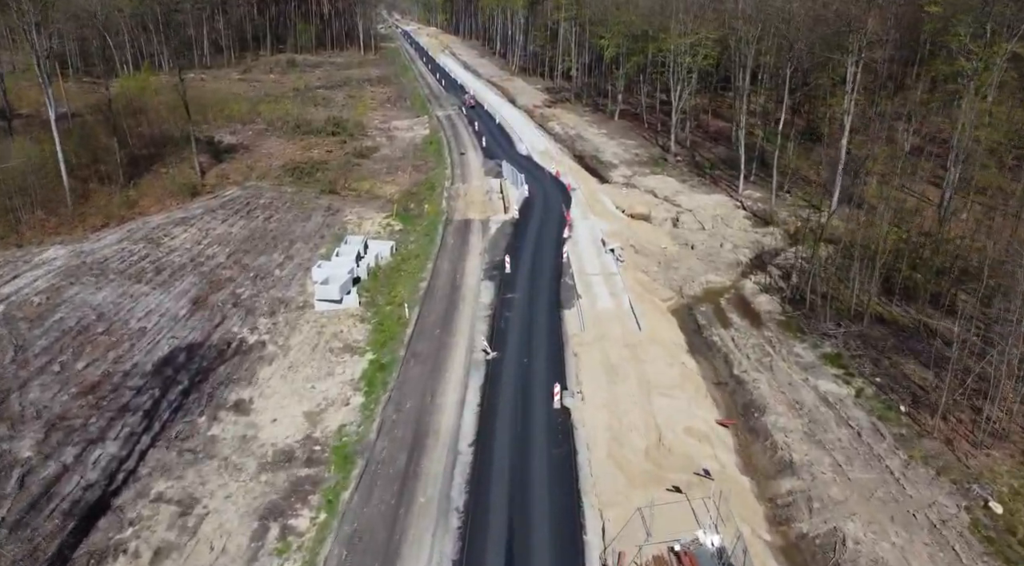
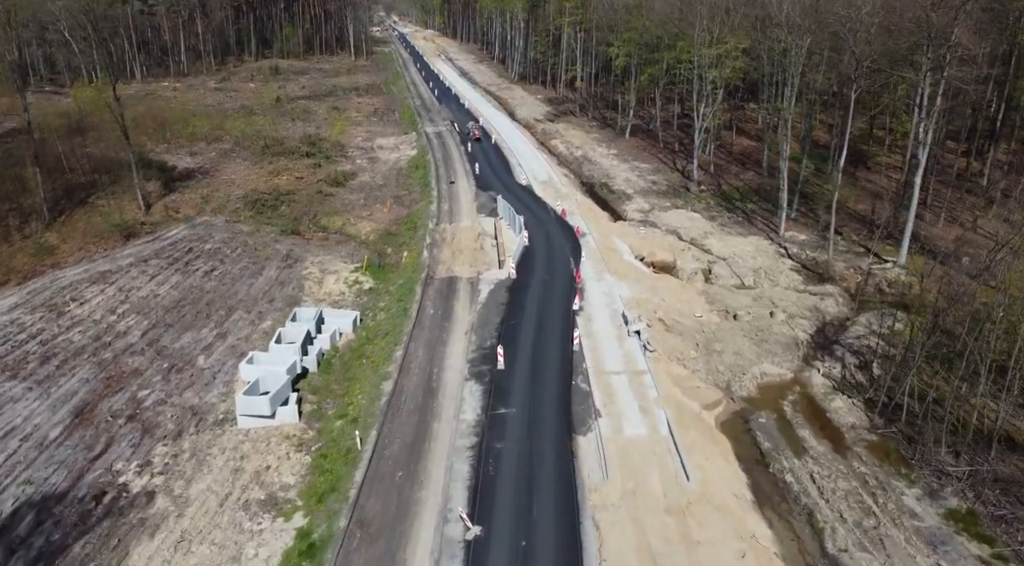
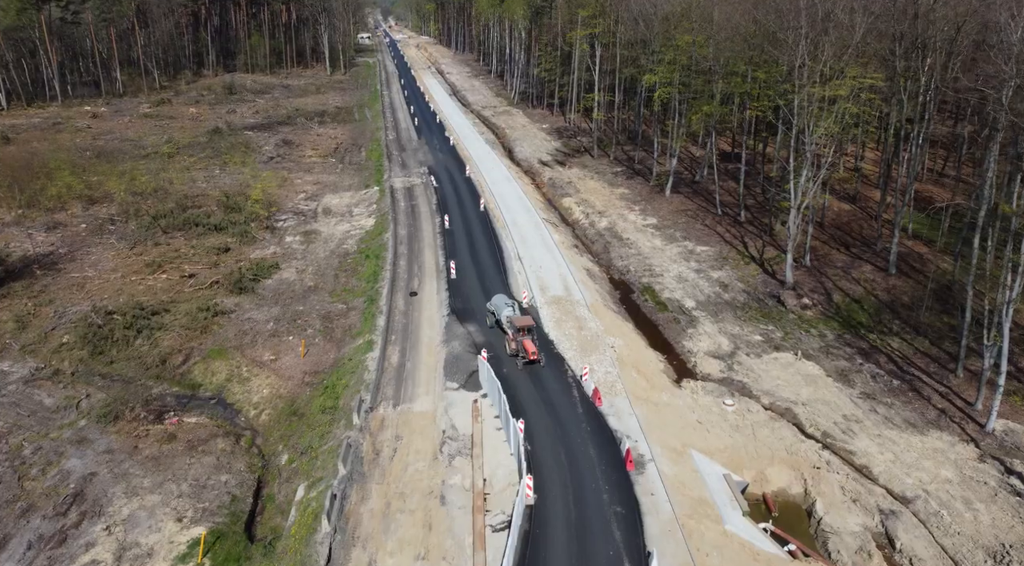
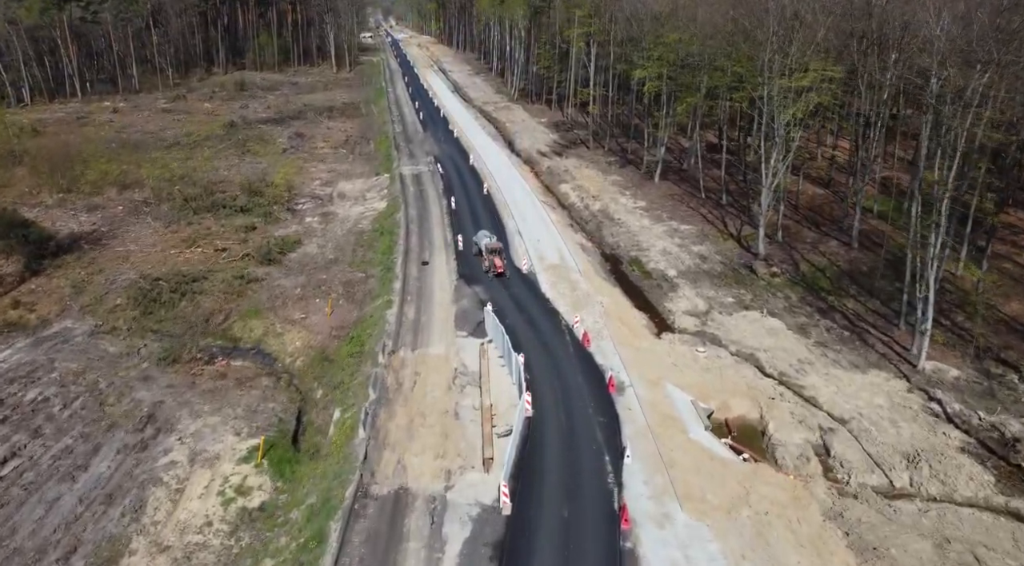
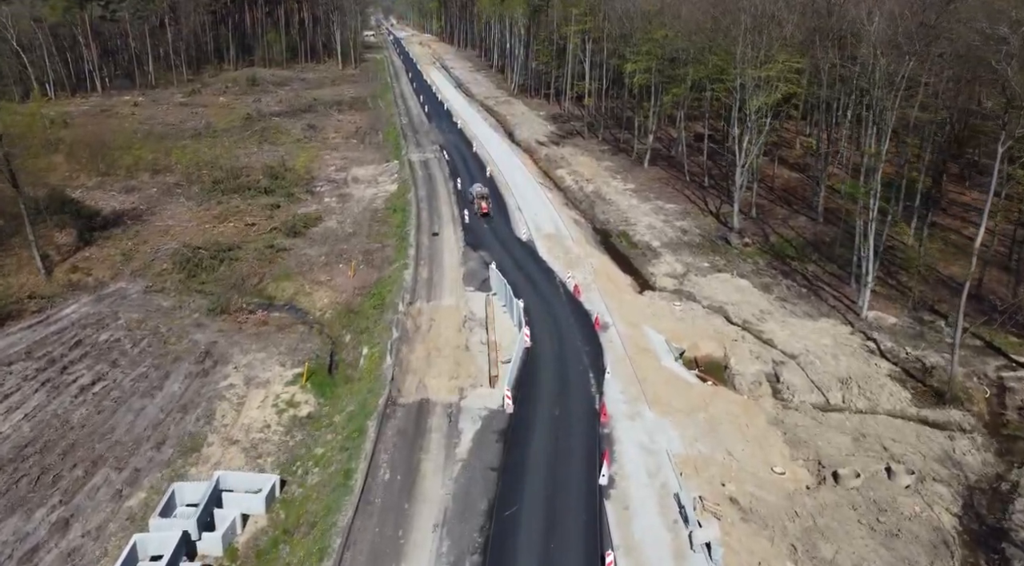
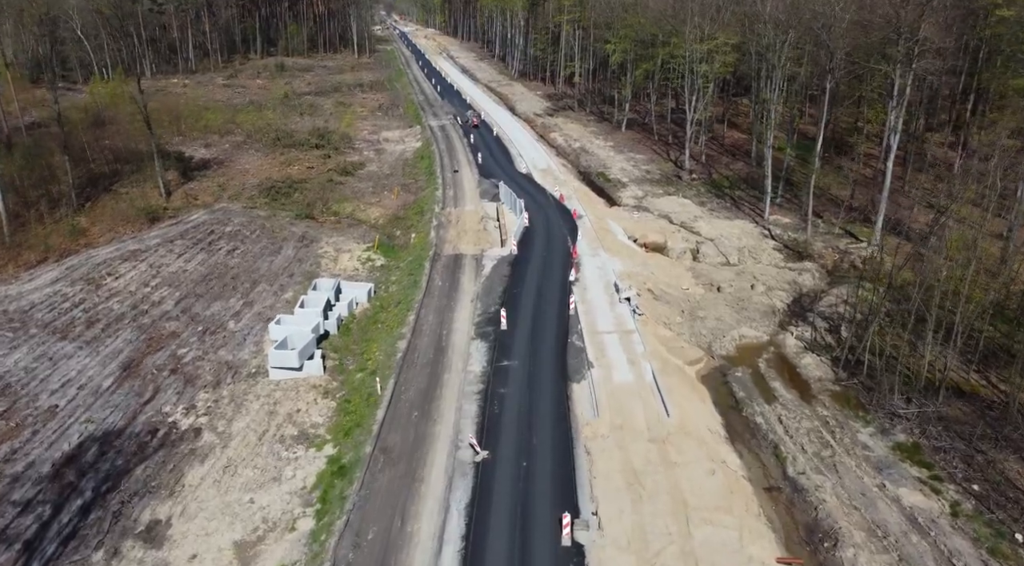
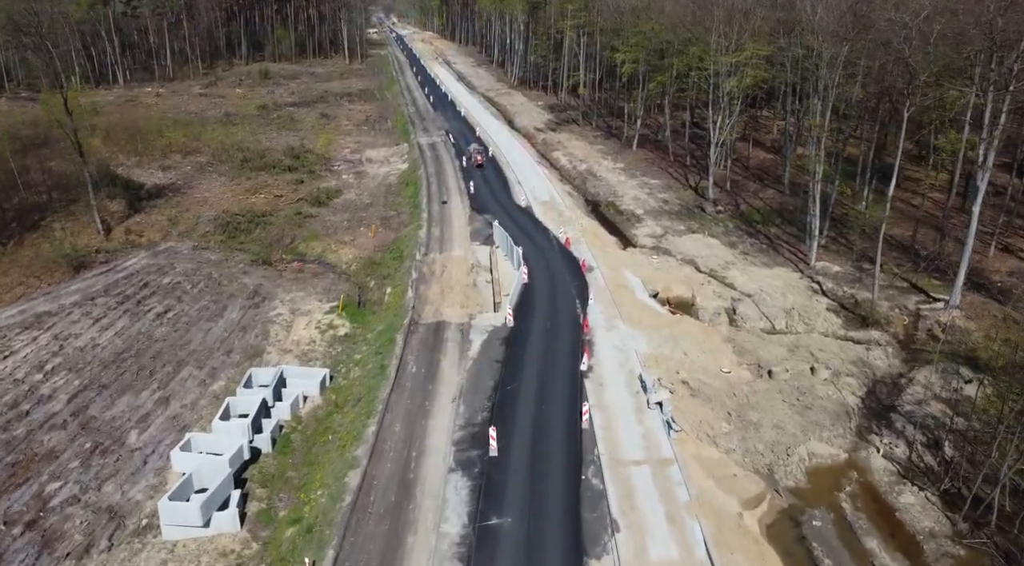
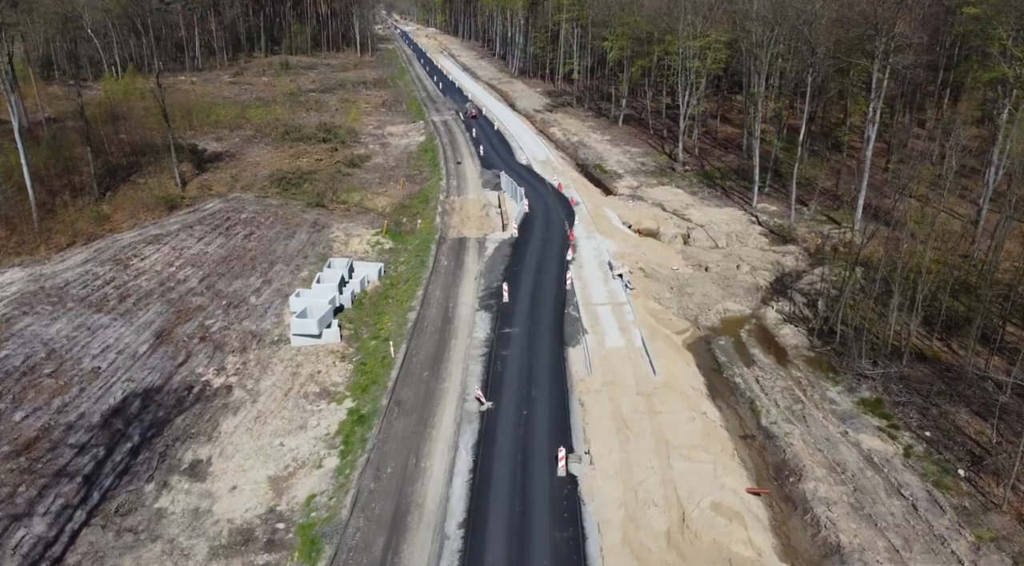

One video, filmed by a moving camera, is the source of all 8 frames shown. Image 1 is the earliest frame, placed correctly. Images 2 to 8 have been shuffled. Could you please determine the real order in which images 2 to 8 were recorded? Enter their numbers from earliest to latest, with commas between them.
8, 6, 2, 7, 5, 4, 3
